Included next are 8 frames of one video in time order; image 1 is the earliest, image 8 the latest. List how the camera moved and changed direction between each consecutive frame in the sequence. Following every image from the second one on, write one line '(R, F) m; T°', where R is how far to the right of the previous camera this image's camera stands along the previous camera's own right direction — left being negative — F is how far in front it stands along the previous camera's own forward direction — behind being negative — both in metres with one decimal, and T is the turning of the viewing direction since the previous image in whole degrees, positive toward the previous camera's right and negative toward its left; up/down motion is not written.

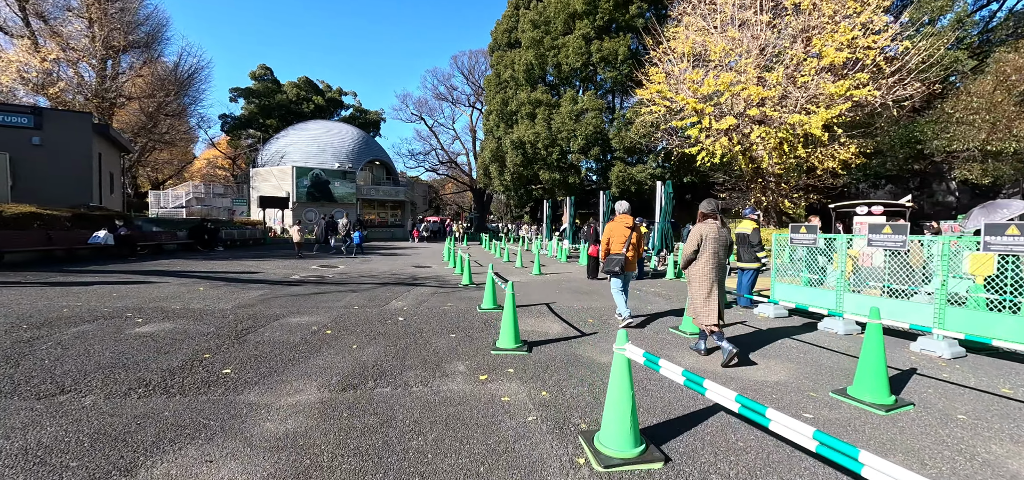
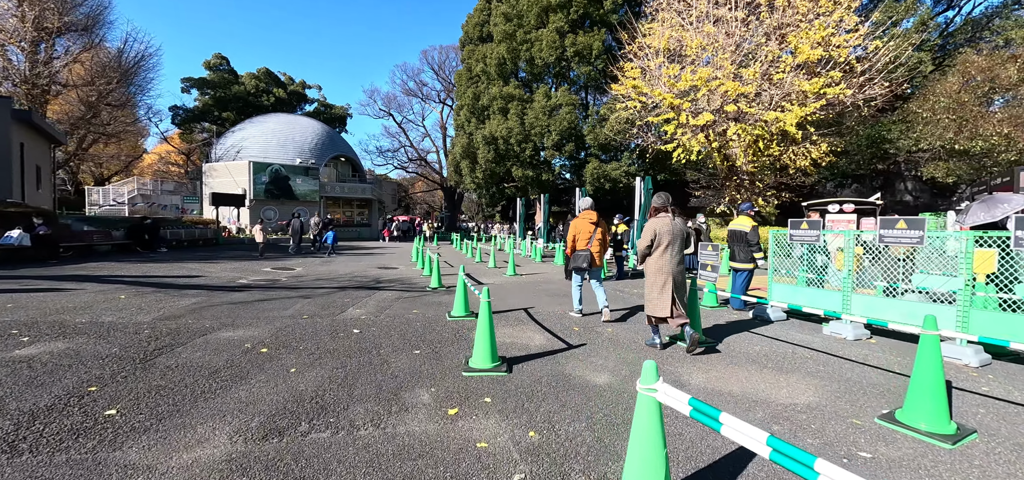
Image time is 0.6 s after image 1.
(0.0, +0.9) m; +4°
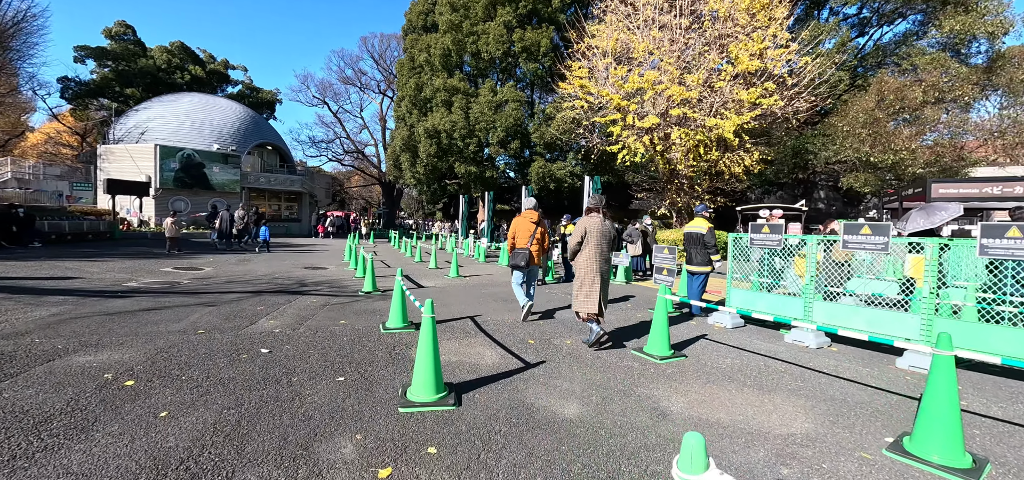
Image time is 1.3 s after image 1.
(-0.1, +0.8) m; +8°
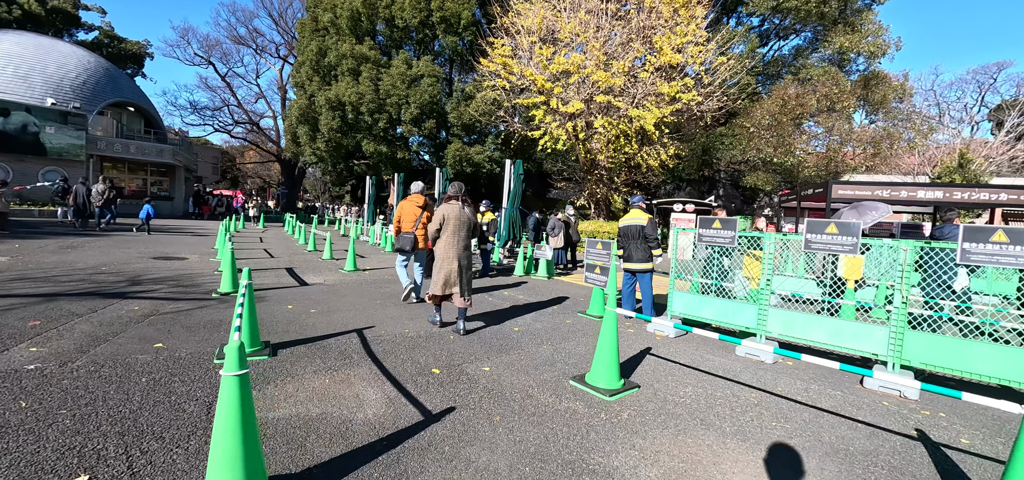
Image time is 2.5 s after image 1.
(+0.1, +1.4) m; +11°
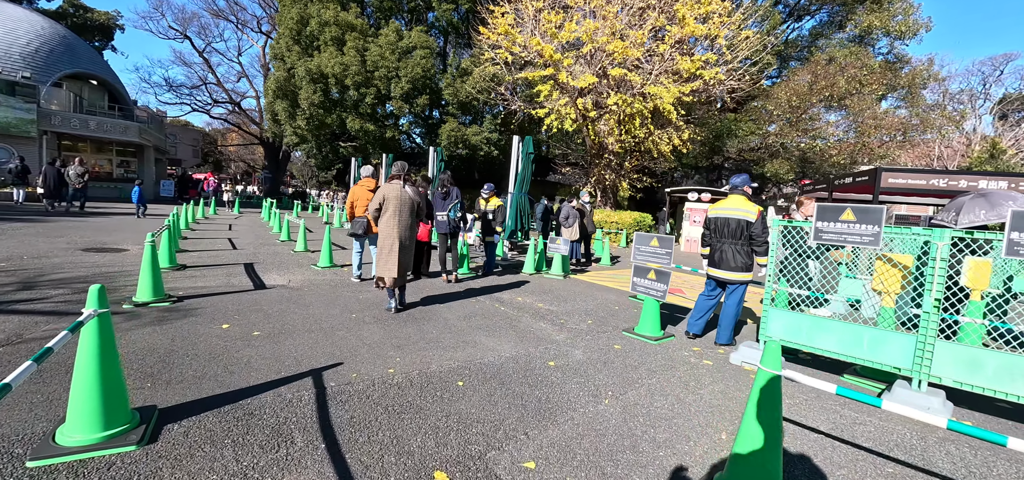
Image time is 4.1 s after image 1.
(-0.4, +1.8) m; +1°
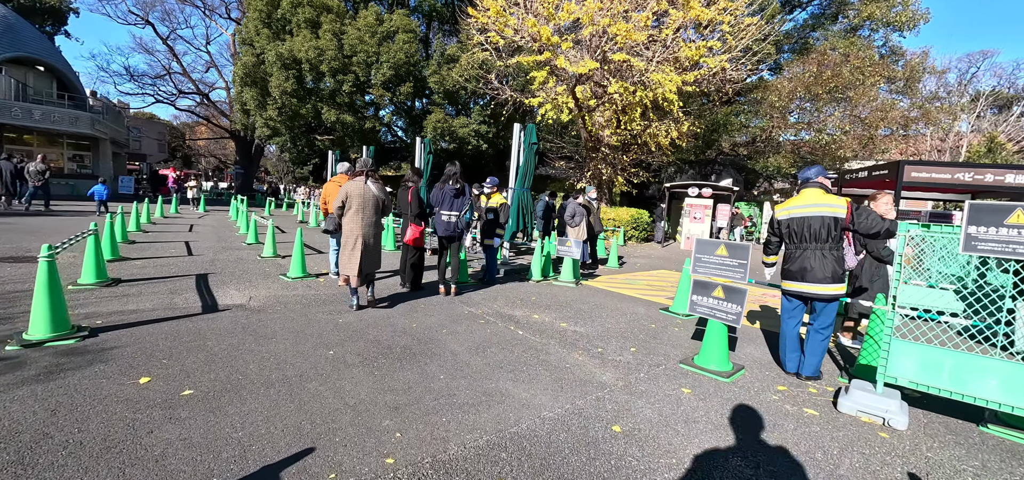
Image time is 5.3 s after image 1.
(-0.4, +1.2) m; +2°
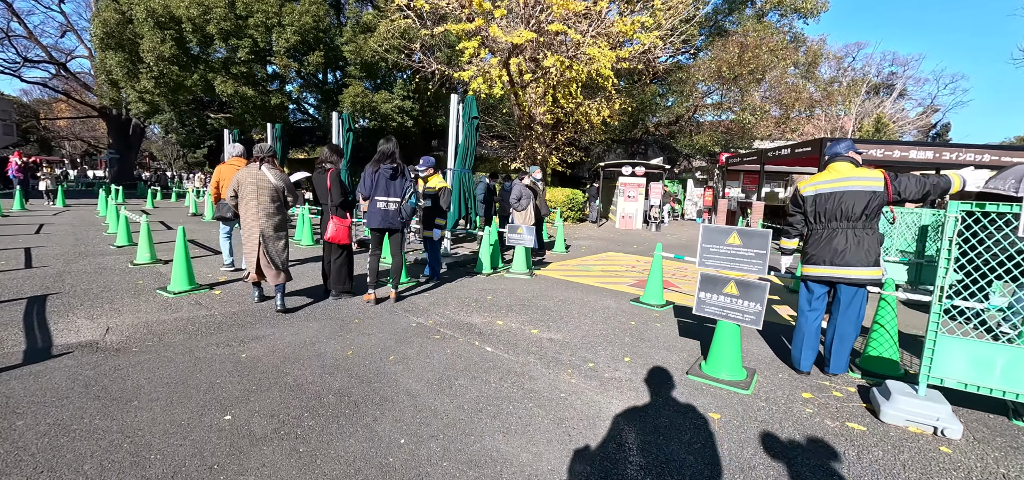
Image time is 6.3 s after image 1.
(-0.3, +1.0) m; +9°
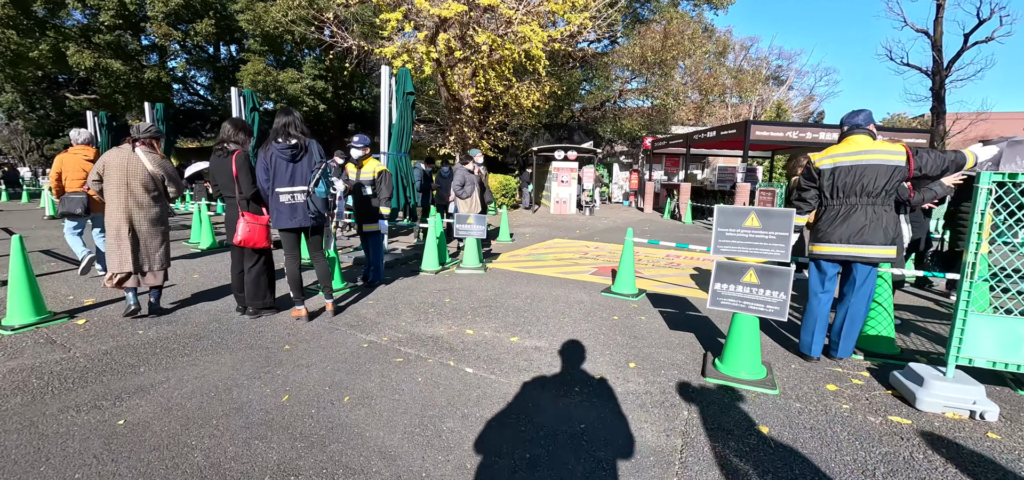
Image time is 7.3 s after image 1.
(-0.4, +0.7) m; +10°
